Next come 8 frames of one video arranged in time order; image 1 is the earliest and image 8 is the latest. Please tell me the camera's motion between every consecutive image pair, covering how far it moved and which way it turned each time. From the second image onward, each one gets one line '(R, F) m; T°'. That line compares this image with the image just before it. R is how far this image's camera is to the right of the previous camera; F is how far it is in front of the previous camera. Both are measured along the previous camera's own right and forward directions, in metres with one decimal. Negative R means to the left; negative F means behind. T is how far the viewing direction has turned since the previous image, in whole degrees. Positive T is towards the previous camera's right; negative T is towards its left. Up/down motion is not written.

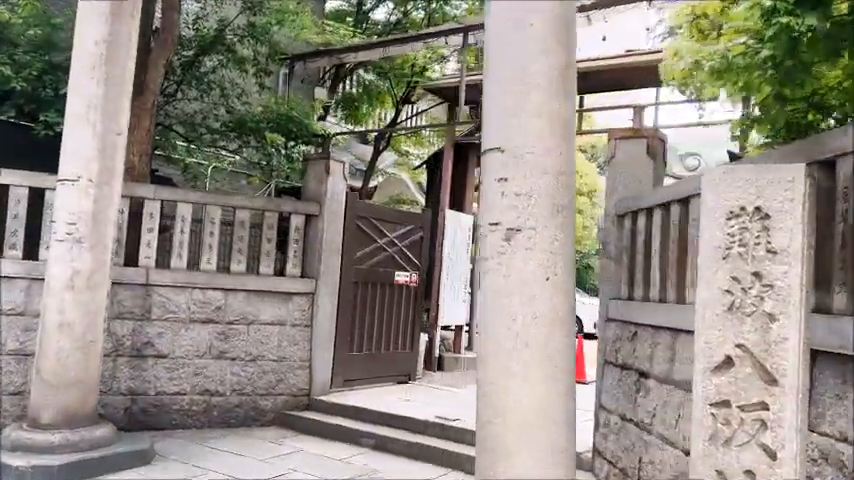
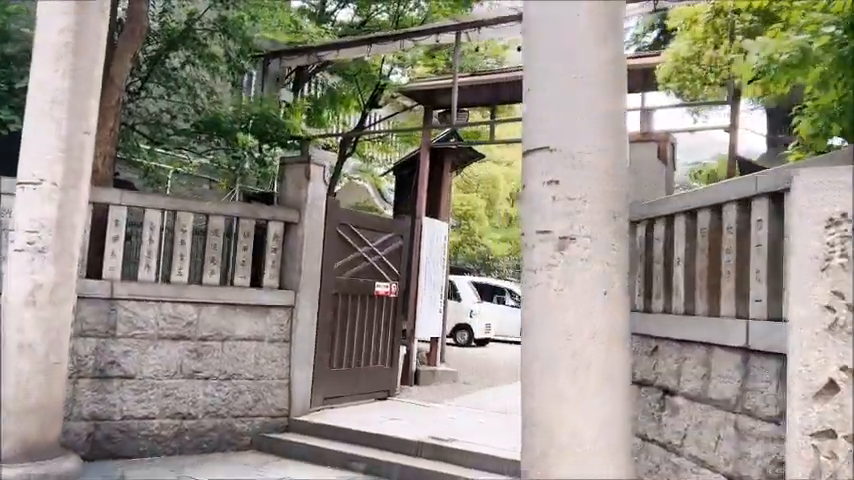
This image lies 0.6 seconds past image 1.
(-0.4, +0.4) m; +4°
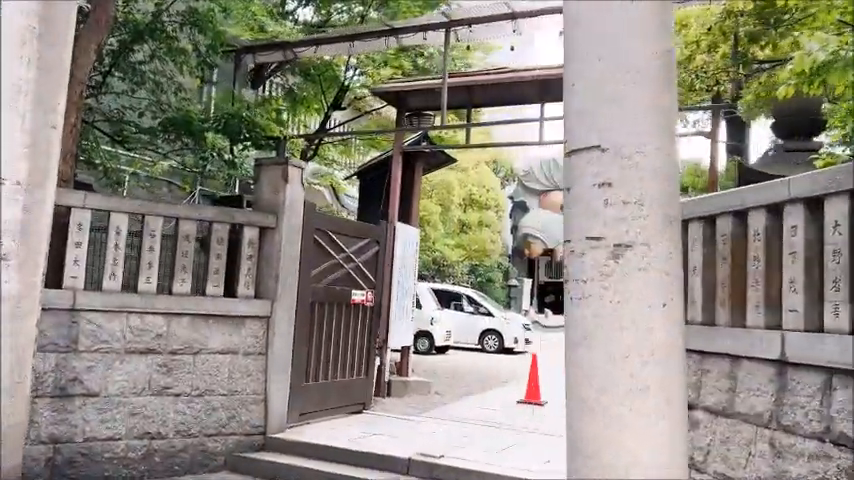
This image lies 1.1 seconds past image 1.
(-0.3, +0.3) m; +4°
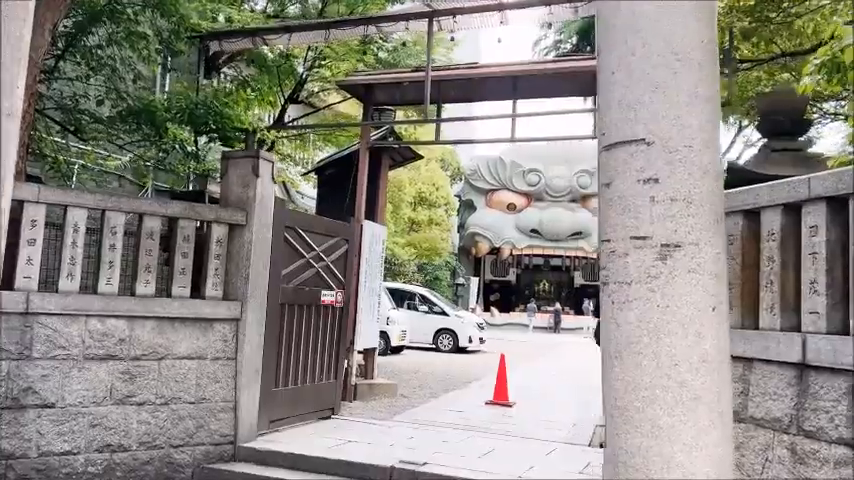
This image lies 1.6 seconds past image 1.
(-0.3, +0.2) m; +5°
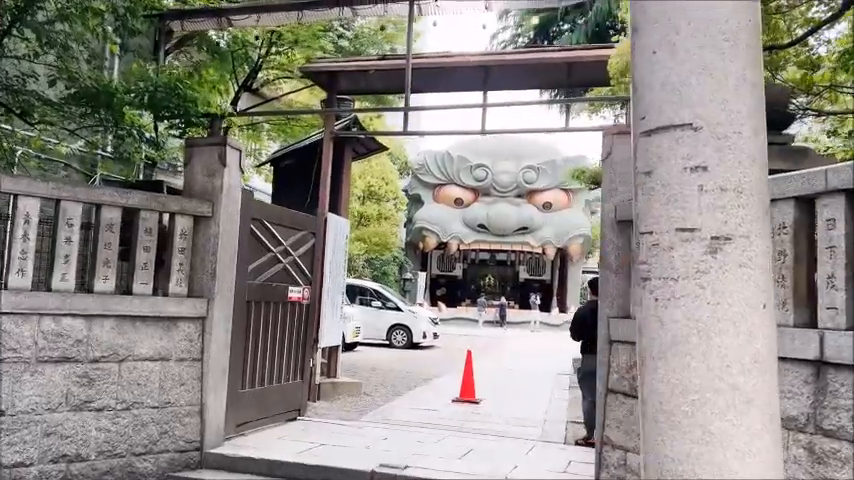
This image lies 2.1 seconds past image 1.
(-0.3, +0.2) m; +5°
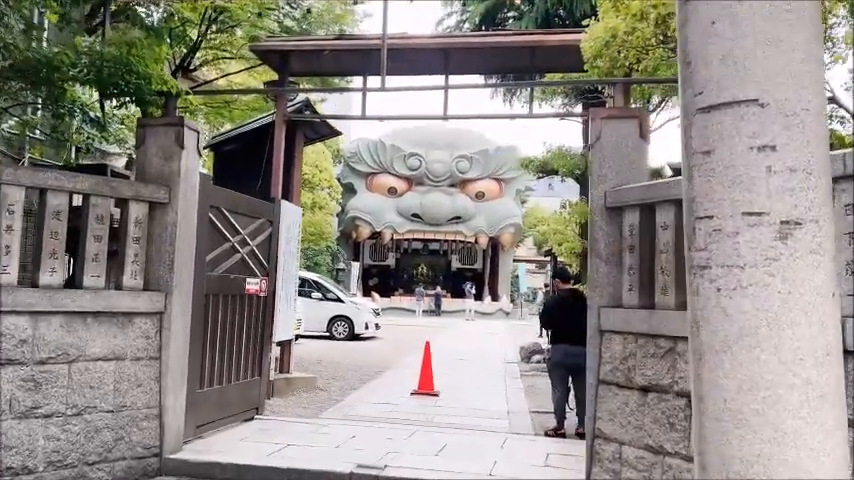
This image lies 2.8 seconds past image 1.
(-0.3, +0.3) m; +6°
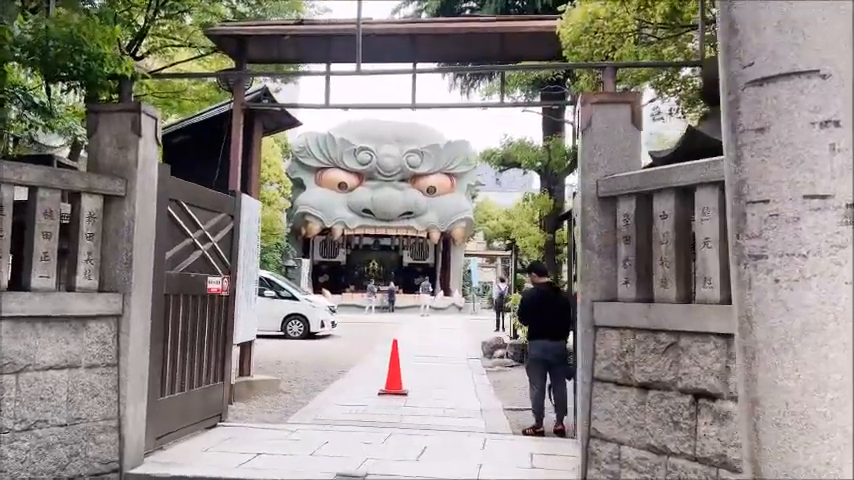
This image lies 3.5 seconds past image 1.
(-0.2, +0.3) m; +4°
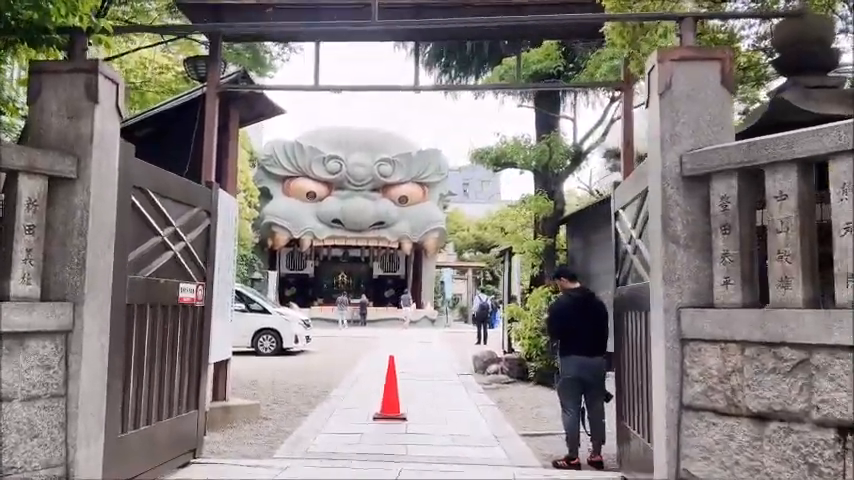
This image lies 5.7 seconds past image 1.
(-0.3, +0.9) m; +3°
